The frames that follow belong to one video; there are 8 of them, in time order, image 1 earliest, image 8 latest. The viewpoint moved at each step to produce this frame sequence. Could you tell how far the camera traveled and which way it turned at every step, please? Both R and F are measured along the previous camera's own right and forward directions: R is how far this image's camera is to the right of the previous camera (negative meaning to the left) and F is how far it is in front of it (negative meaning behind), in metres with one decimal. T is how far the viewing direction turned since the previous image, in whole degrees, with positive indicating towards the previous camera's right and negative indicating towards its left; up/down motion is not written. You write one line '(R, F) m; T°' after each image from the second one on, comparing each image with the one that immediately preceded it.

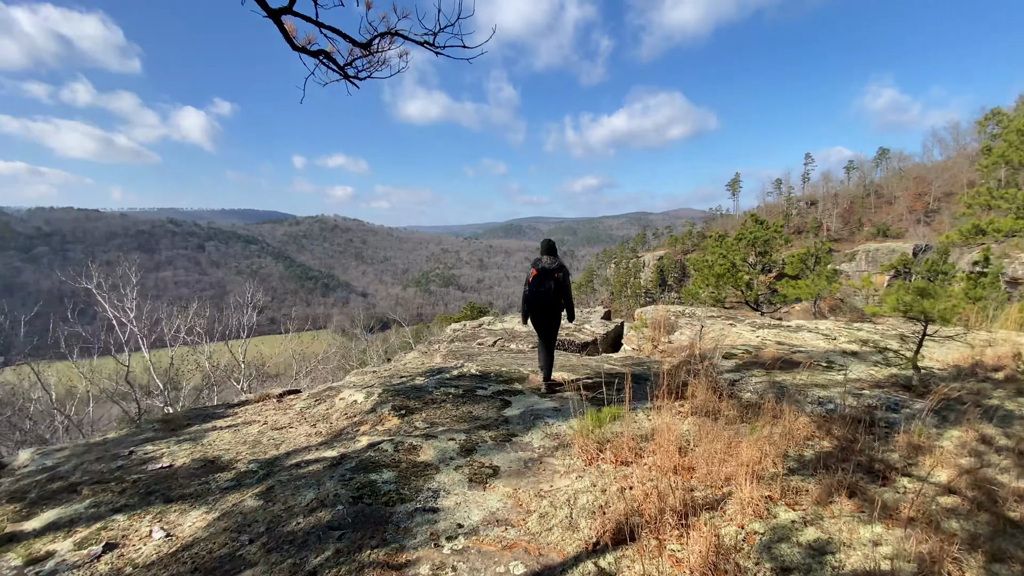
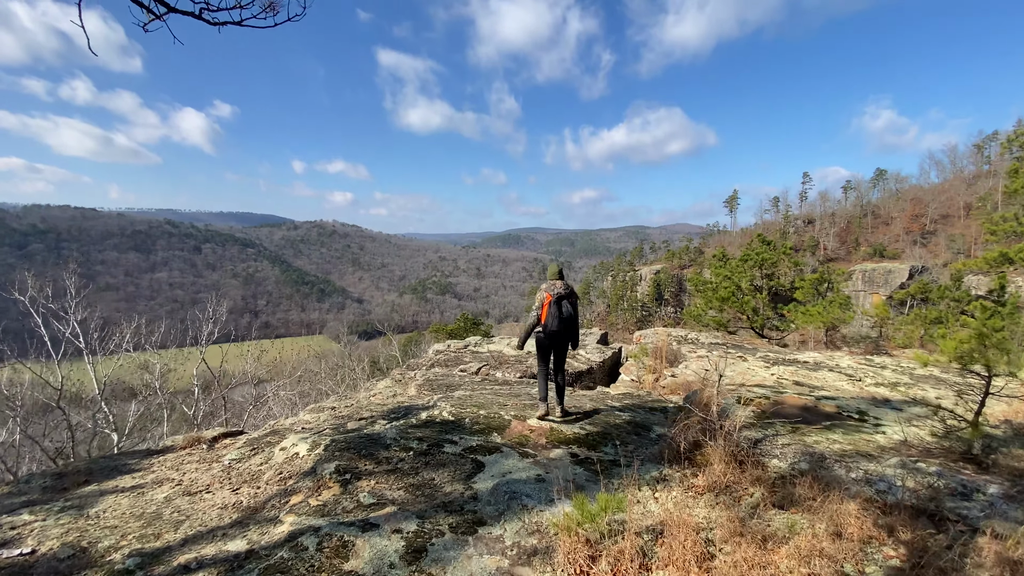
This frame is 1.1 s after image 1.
(+0.1, +0.8) m; 0°
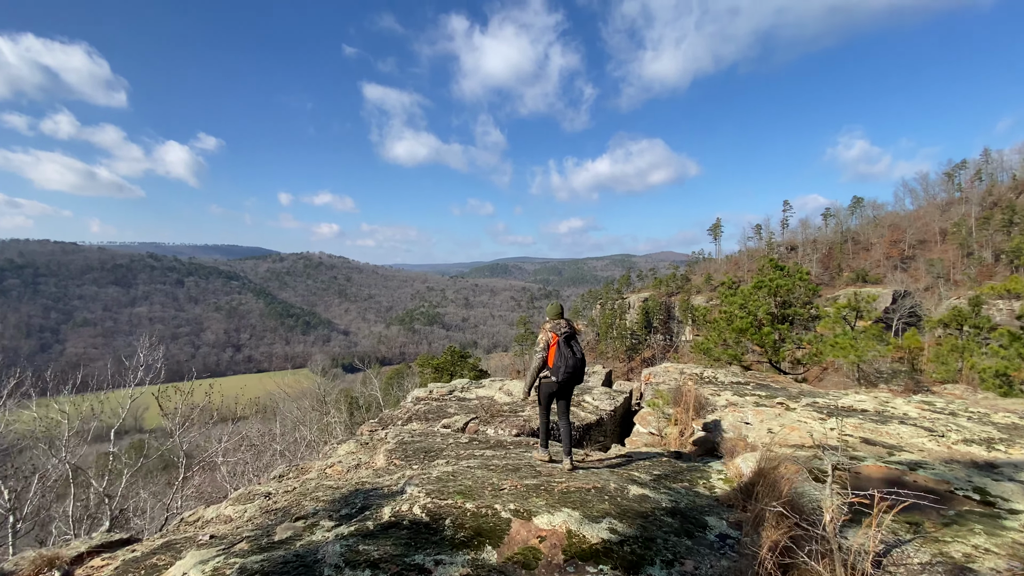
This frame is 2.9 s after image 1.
(-0.1, +1.2) m; +2°
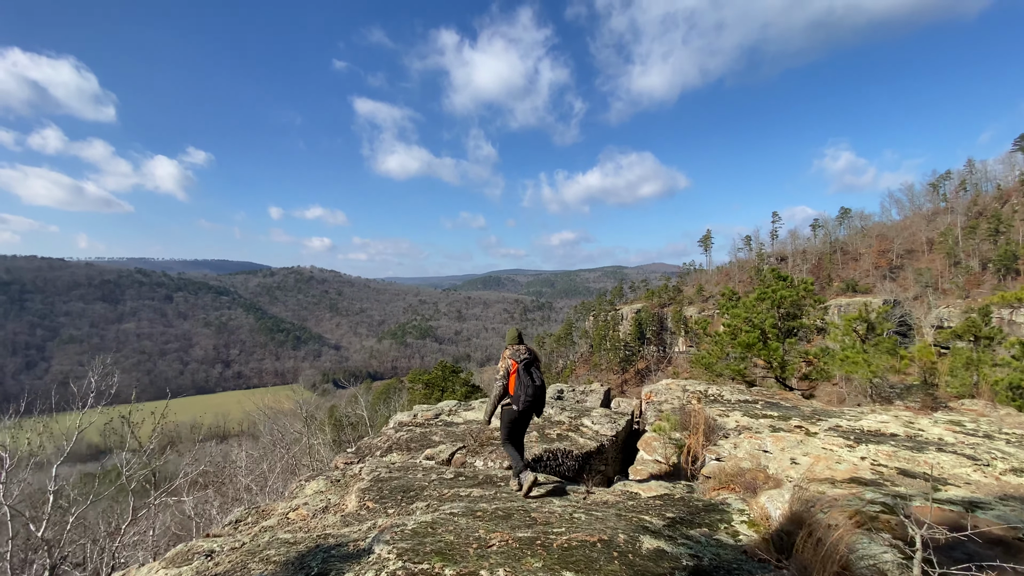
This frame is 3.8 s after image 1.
(0.0, +0.6) m; +1°
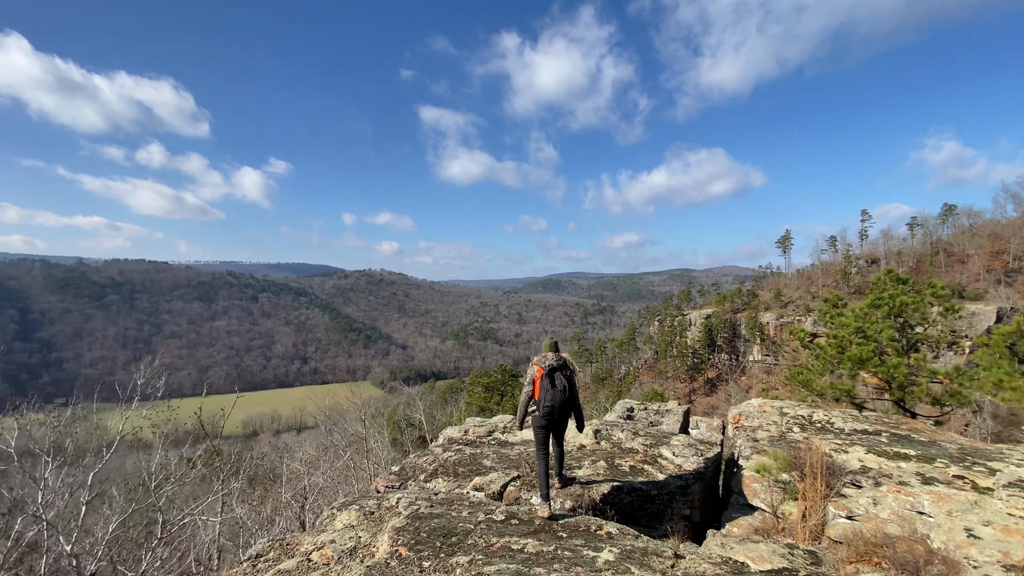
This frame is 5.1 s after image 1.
(0.0, +0.9) m; -7°
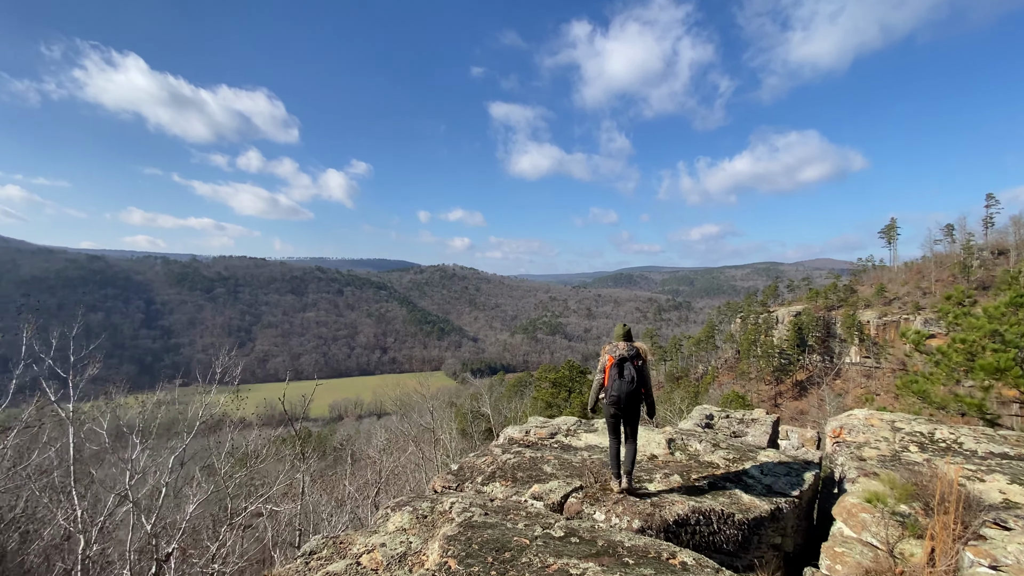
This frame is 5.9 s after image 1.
(+0.1, +0.4) m; -9°
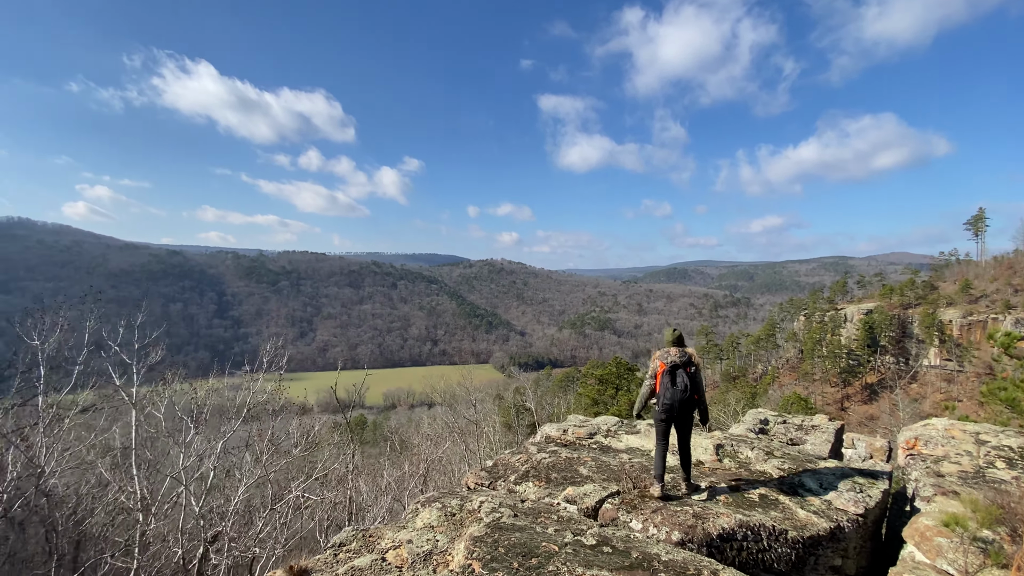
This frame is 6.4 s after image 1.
(+0.1, +0.2) m; -6°
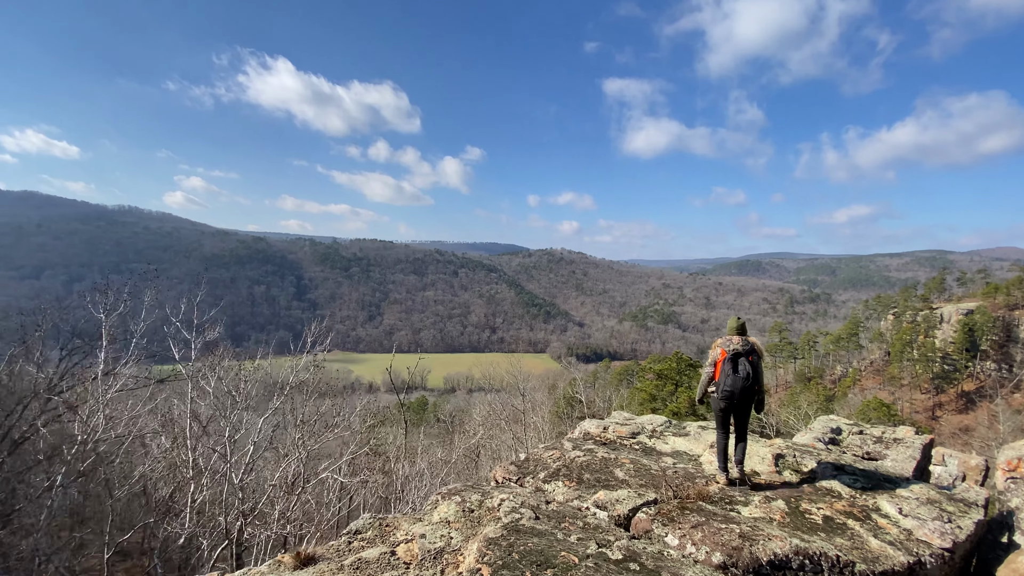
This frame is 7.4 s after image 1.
(+0.3, +0.3) m; -7°
